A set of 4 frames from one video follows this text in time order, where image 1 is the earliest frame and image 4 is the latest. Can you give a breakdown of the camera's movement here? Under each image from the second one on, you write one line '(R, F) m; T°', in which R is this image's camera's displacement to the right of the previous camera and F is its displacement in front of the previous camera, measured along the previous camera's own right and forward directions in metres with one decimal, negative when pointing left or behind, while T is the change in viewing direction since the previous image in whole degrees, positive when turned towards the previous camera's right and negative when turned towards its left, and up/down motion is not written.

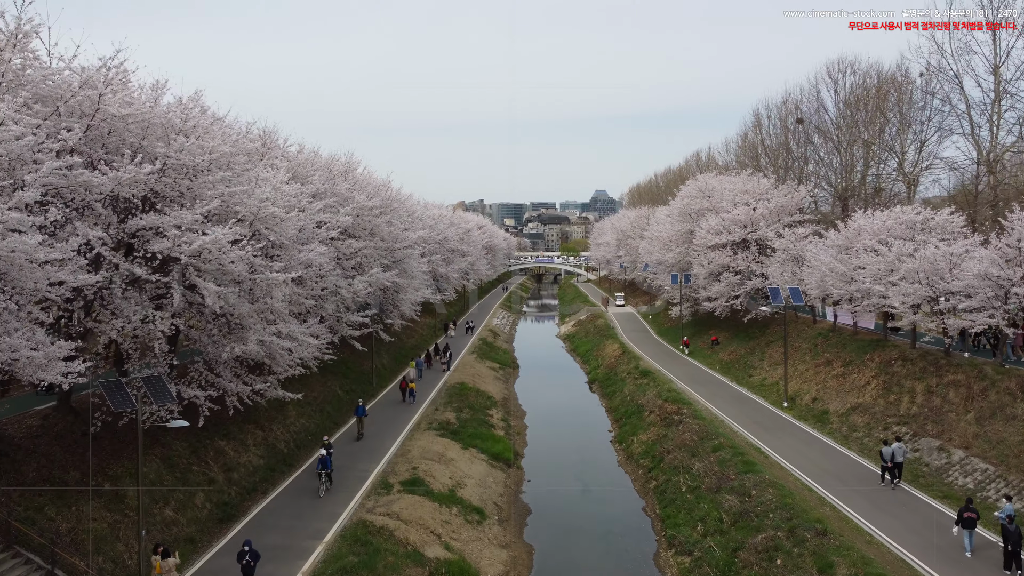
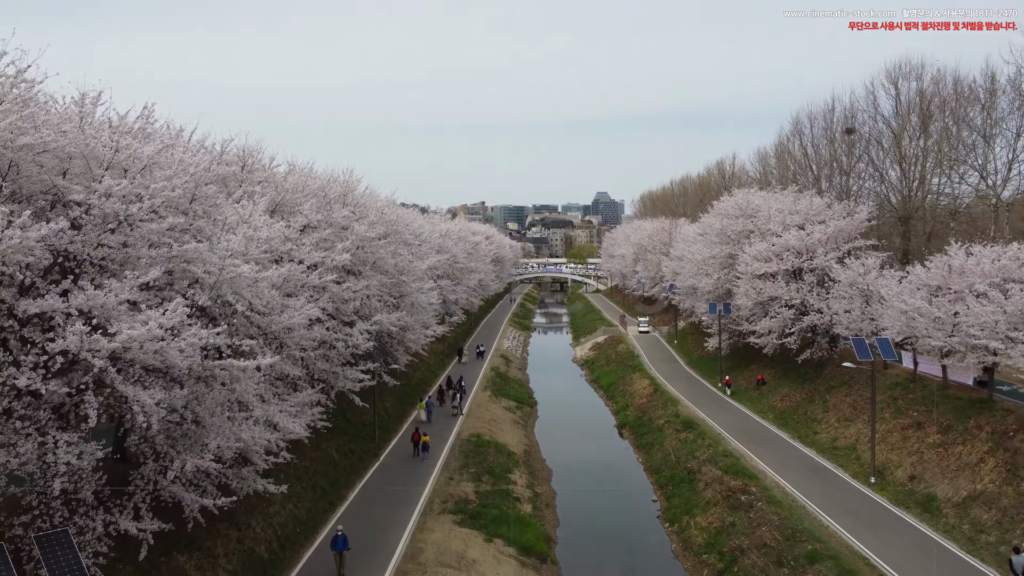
(-1.2, +4.6) m; 0°
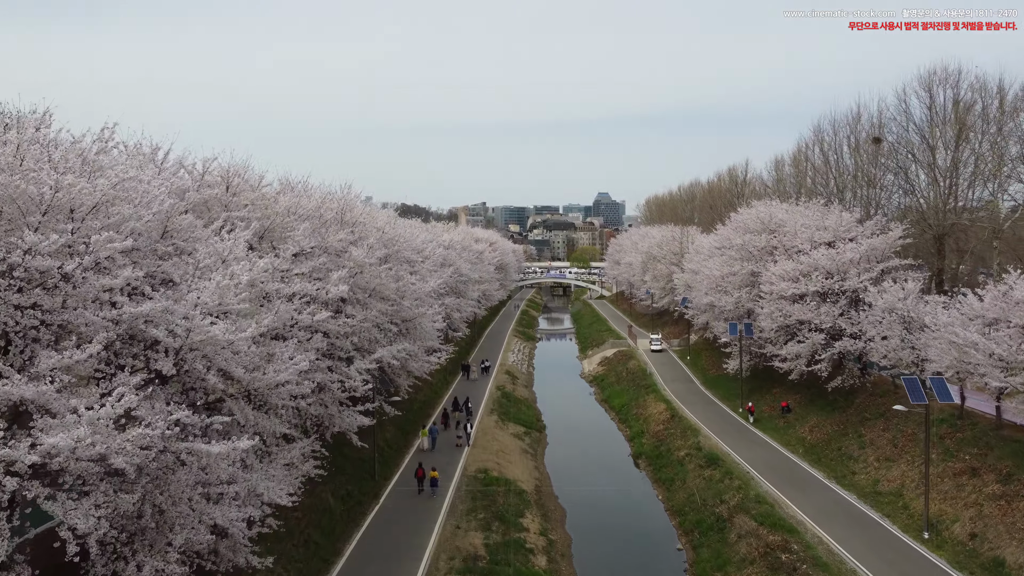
(-0.5, +2.2) m; 0°
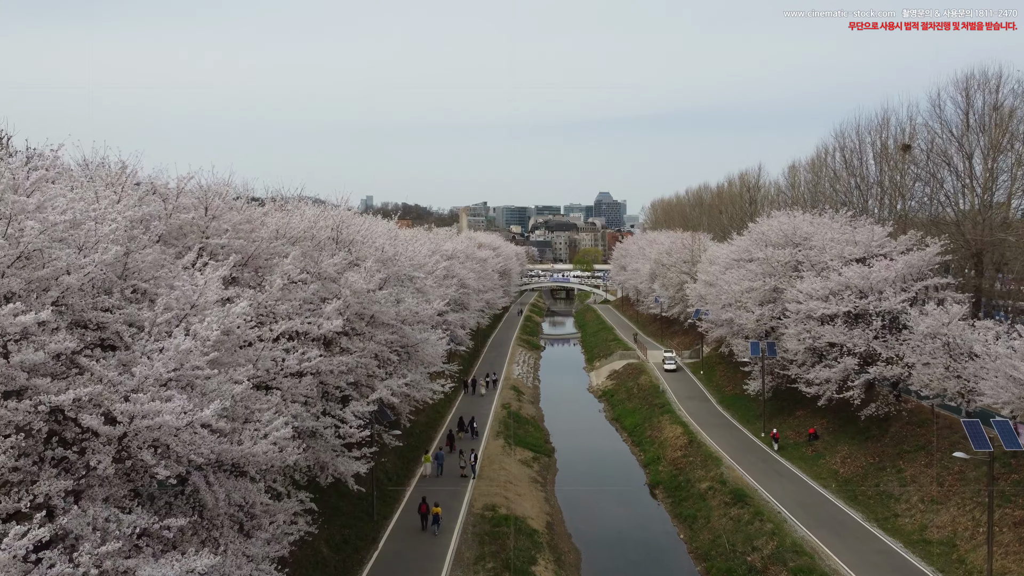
(-0.4, +2.2) m; 0°
